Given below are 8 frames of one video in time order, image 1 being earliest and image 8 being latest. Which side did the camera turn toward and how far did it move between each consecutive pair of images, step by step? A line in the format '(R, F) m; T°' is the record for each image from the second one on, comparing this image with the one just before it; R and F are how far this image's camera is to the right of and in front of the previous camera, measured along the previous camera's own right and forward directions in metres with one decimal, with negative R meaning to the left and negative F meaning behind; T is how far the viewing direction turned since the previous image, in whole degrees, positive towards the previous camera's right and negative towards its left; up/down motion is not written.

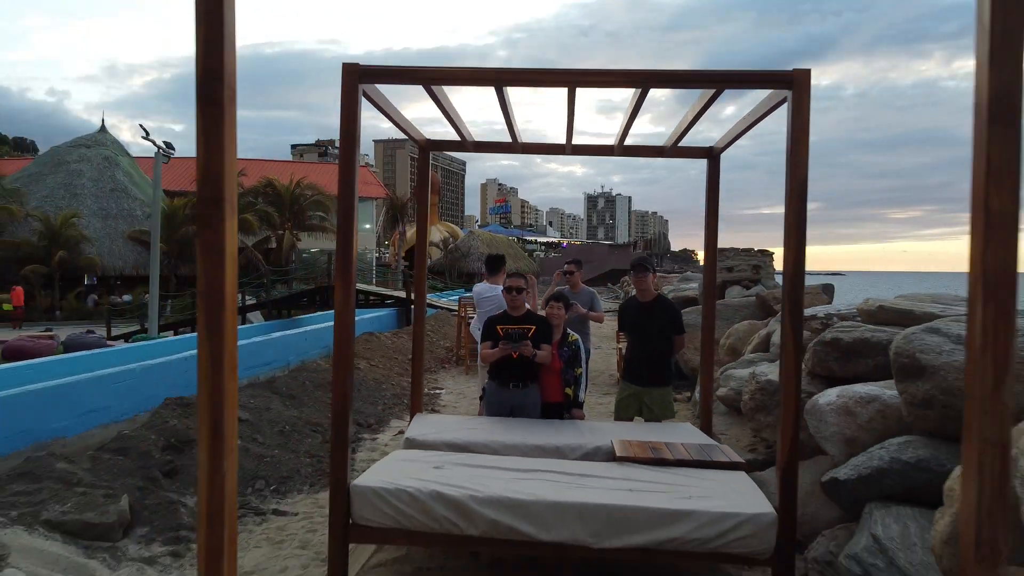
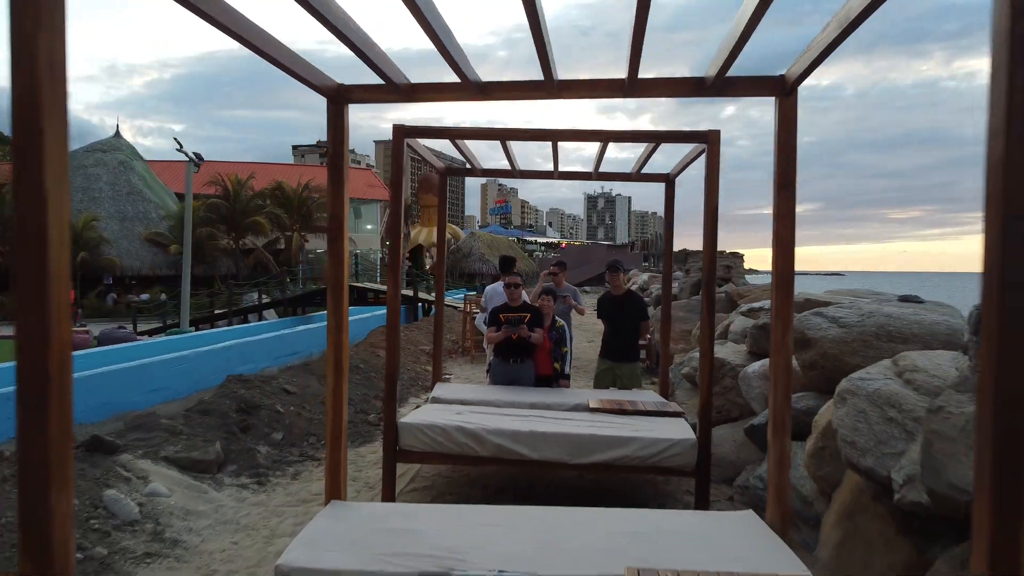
(0.0, -1.3) m; 0°
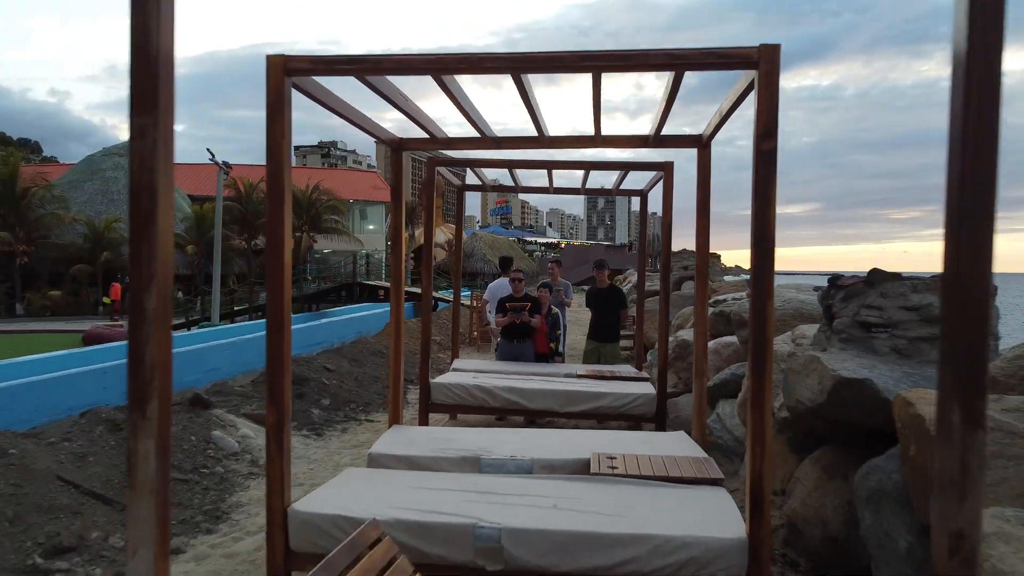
(0.0, -1.5) m; 0°
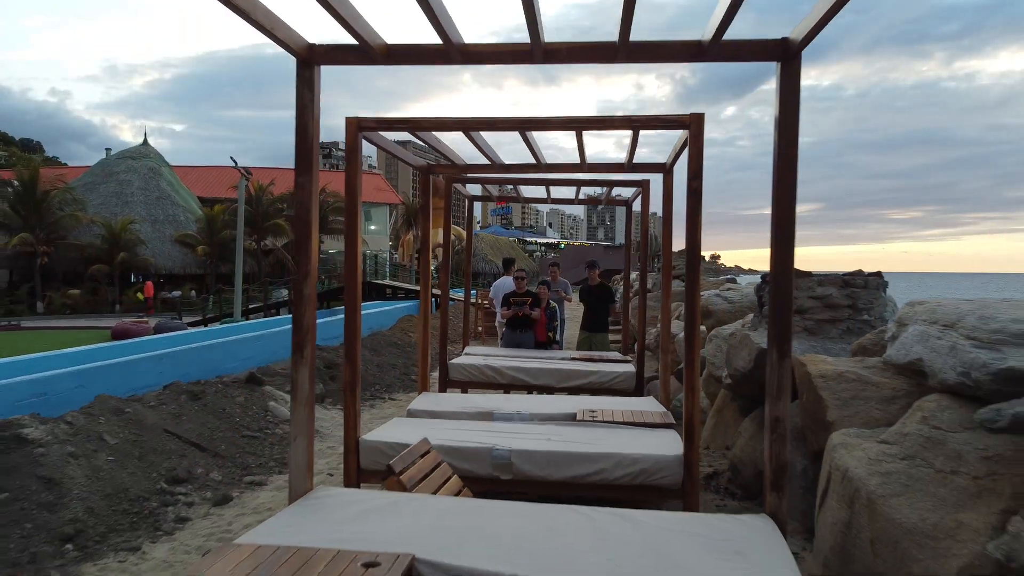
(0.0, -1.2) m; 0°
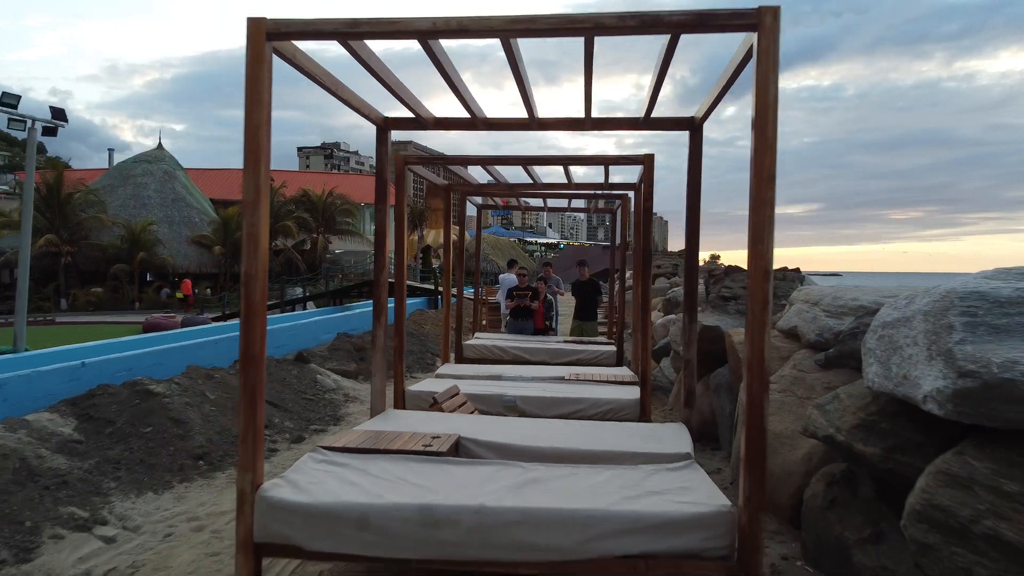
(0.0, -1.6) m; 0°
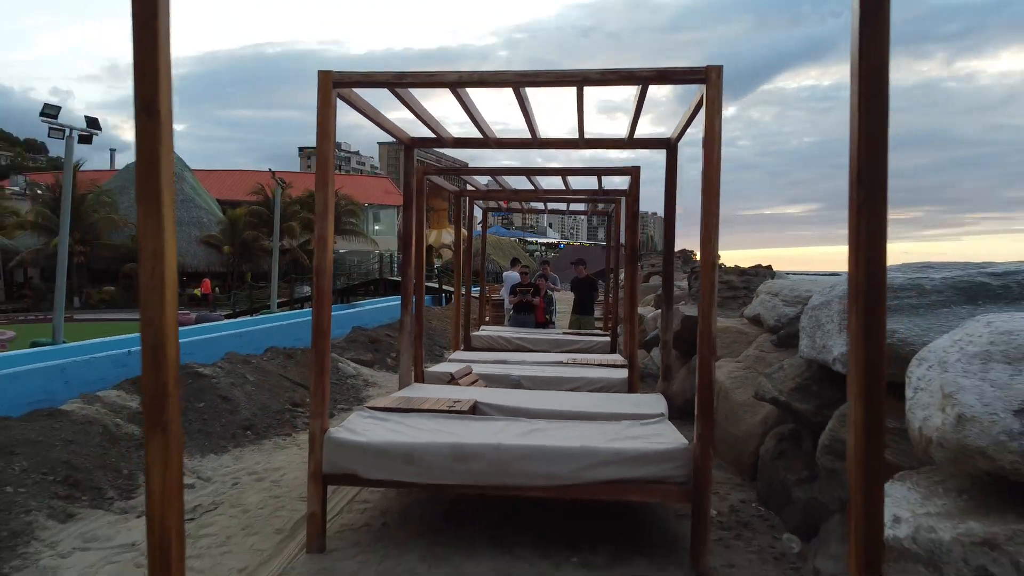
(0.0, -0.9) m; 0°
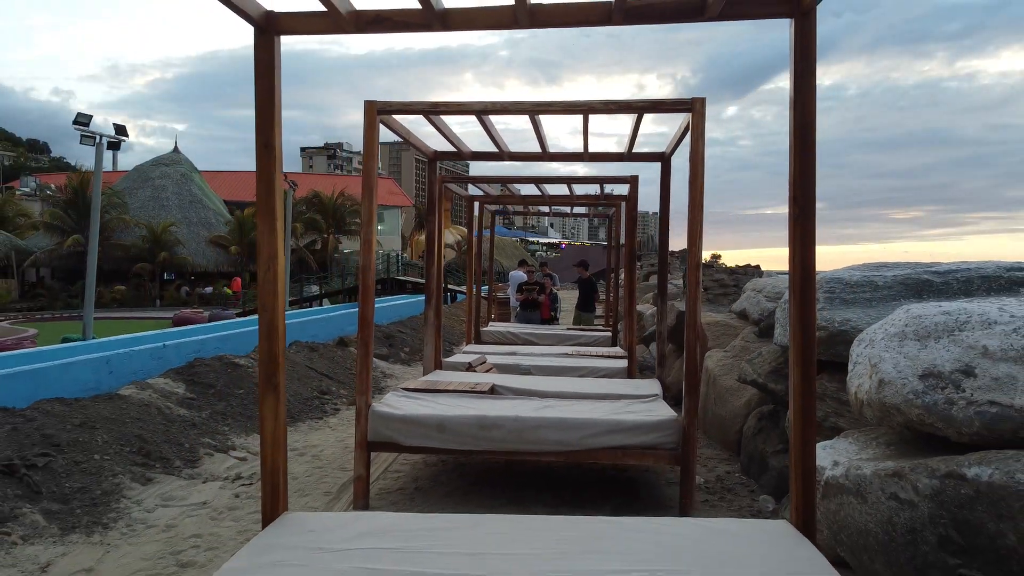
(-0.1, -0.7) m; 0°
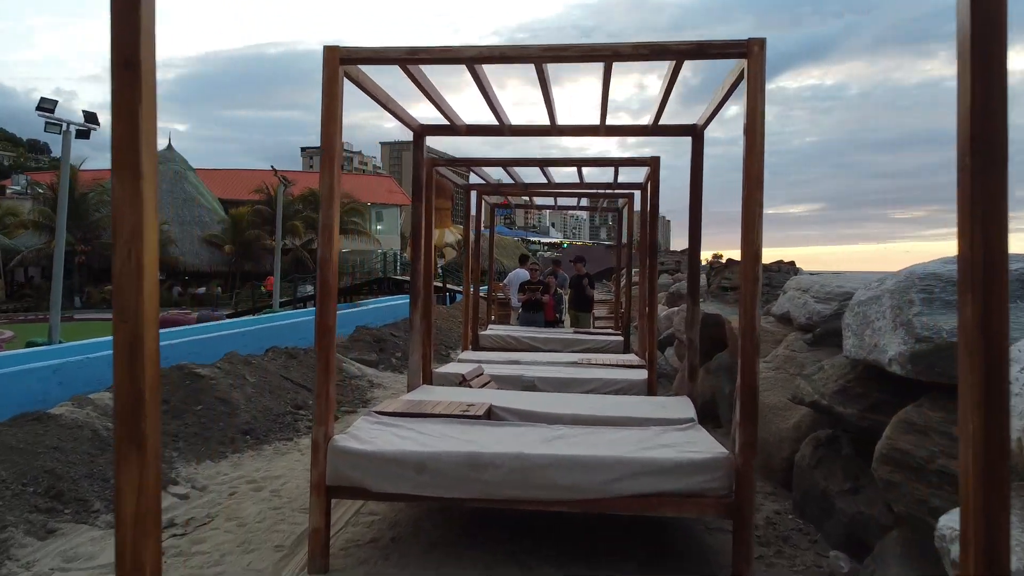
(0.0, +1.0) m; 0°
